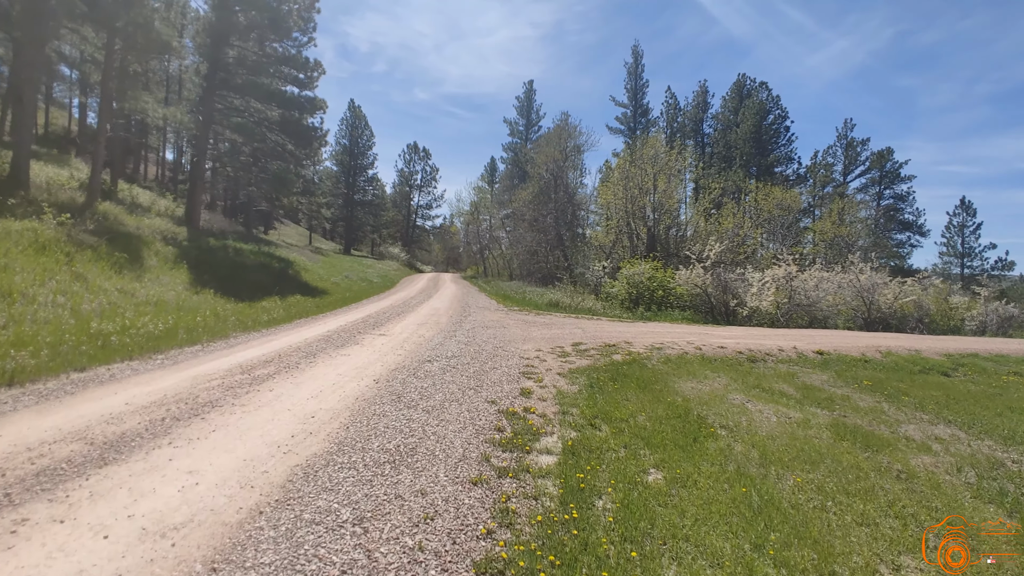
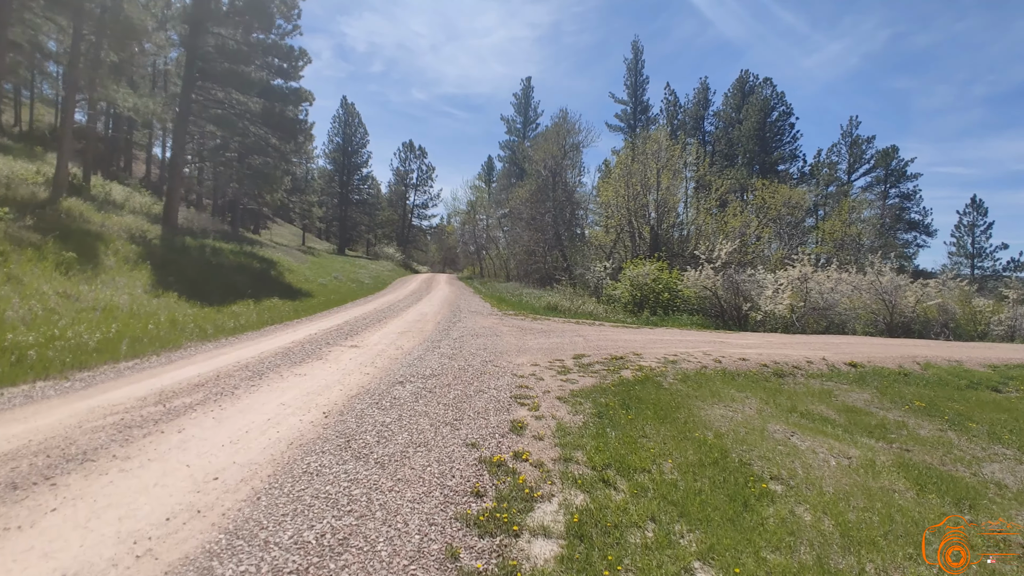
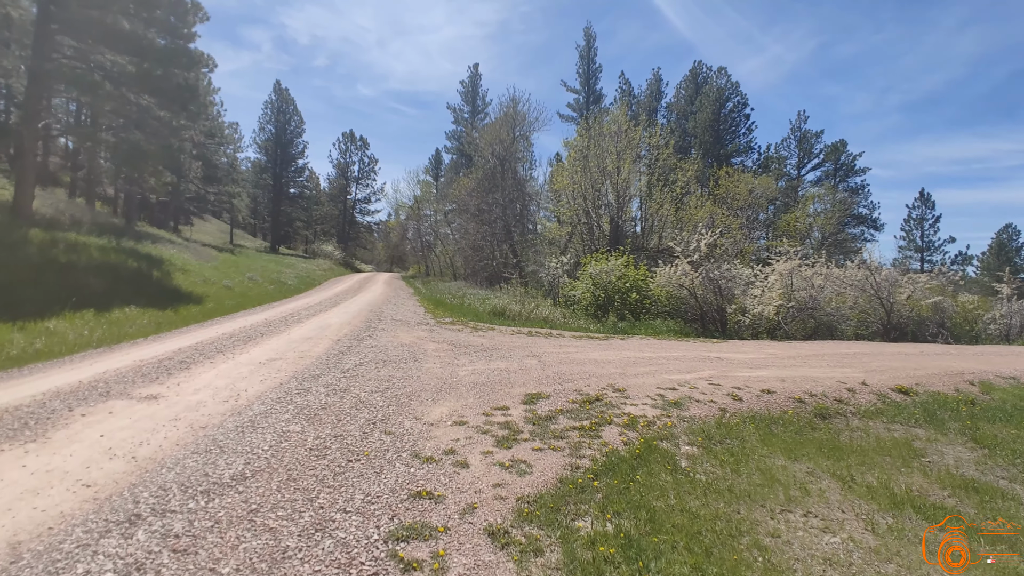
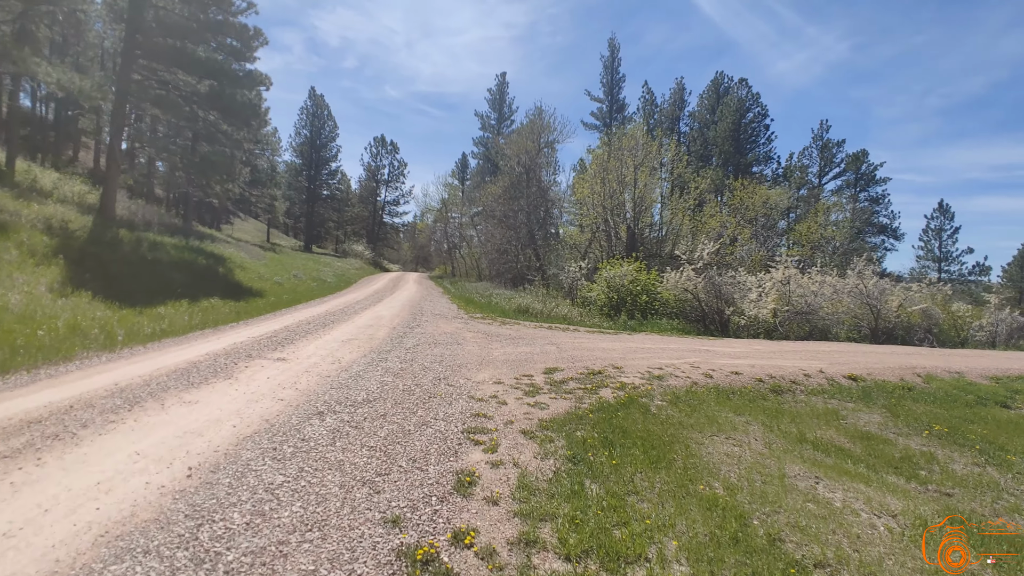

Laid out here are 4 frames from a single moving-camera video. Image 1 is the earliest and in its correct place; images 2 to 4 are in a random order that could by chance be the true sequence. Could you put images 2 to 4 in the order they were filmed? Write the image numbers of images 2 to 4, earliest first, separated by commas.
2, 4, 3
